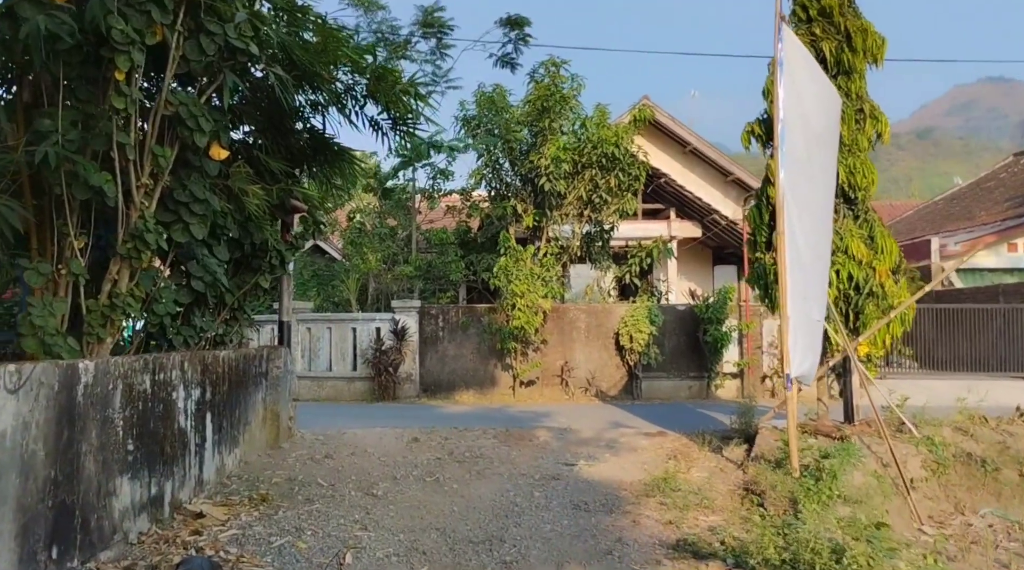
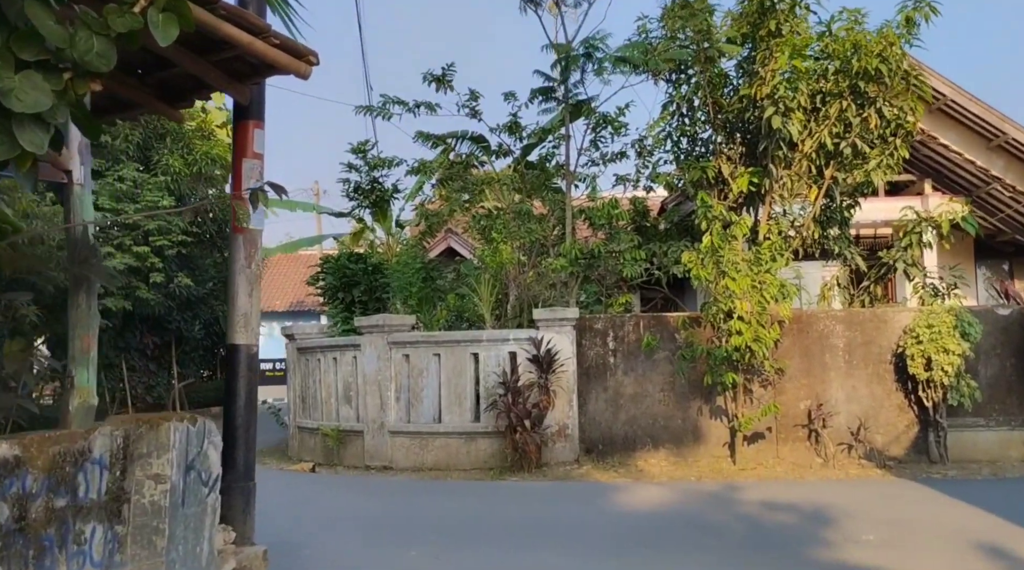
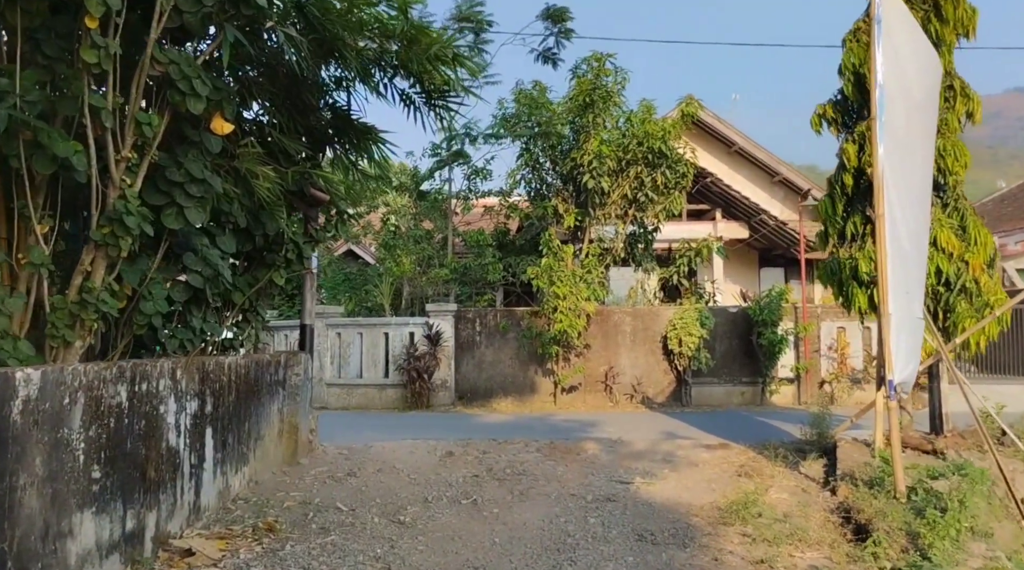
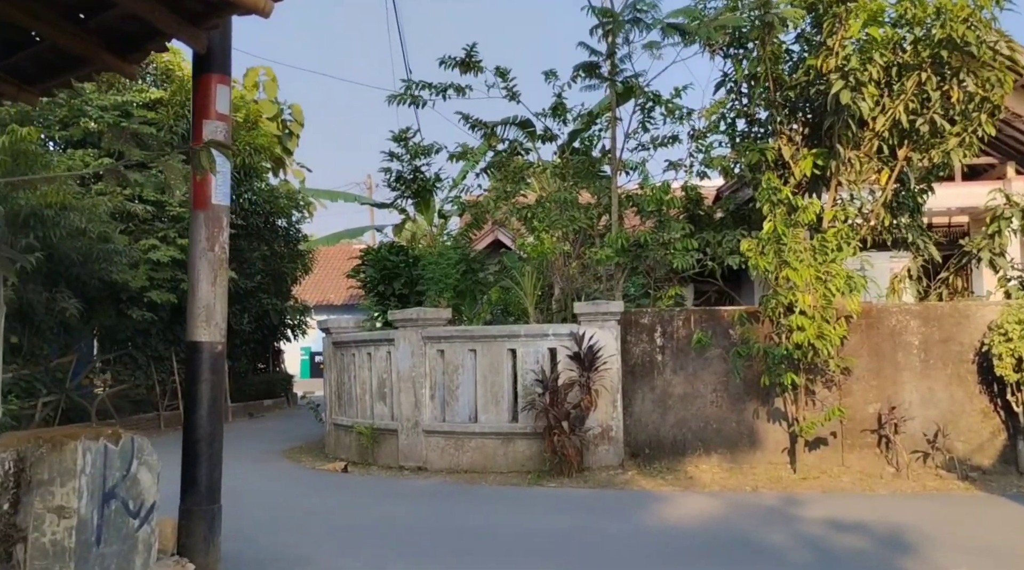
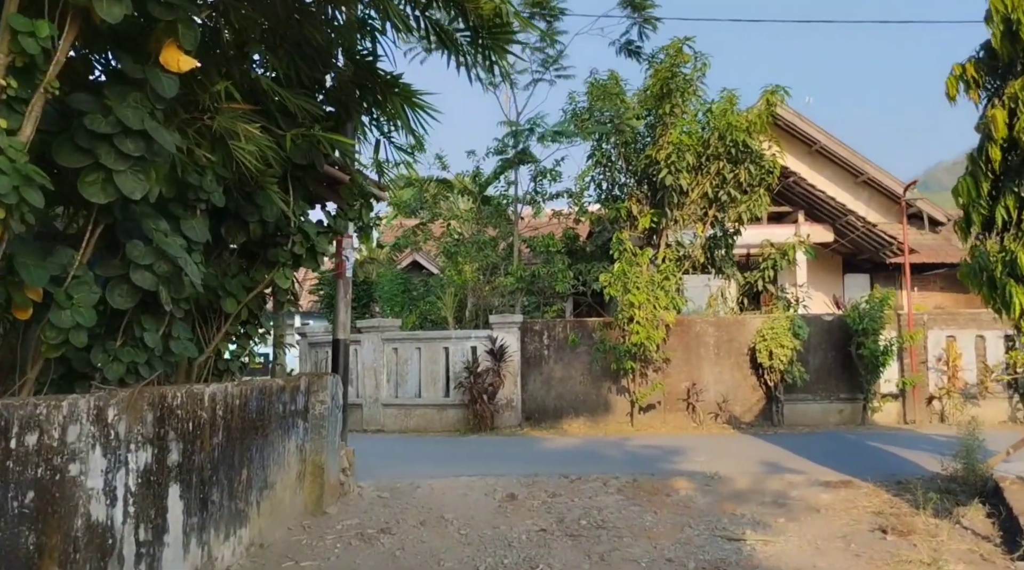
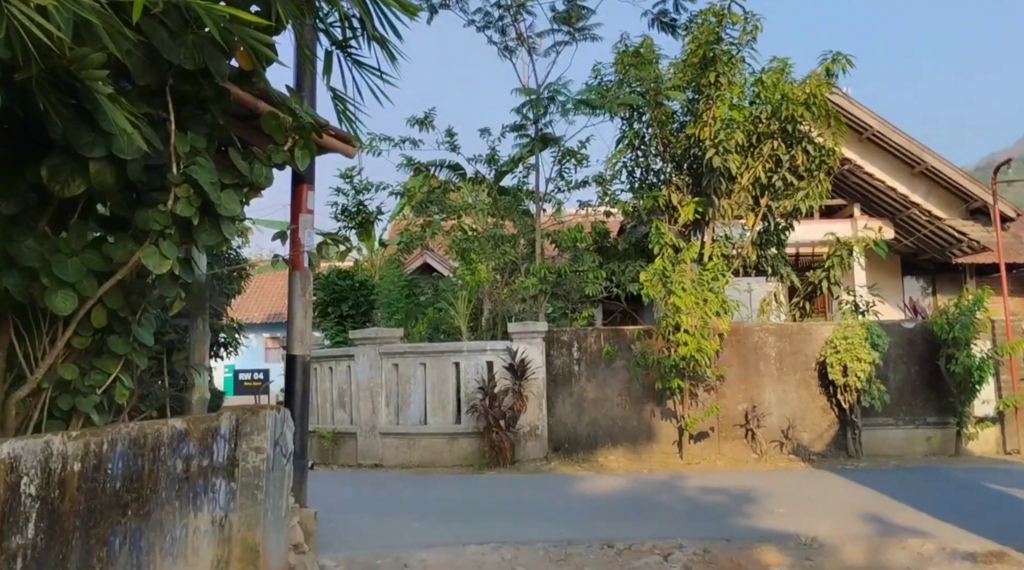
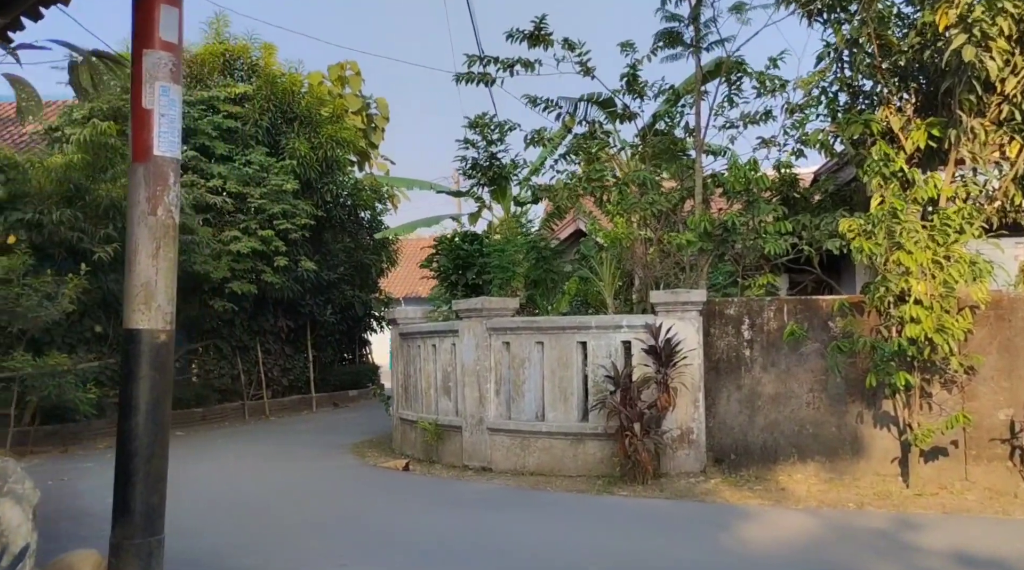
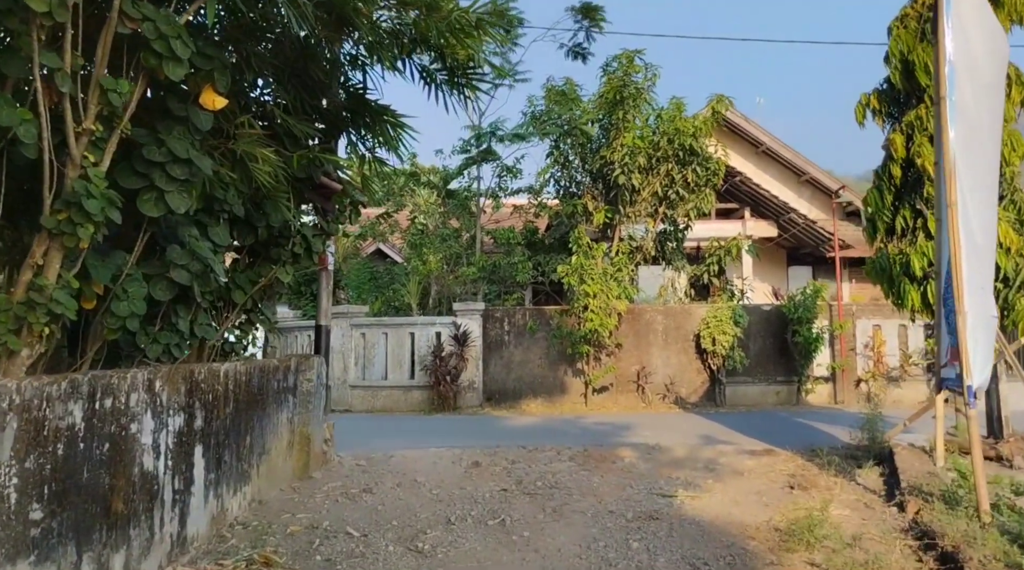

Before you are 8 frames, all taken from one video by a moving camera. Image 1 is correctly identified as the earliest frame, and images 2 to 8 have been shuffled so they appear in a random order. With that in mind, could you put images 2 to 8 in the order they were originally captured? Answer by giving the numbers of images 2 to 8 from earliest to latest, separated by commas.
3, 8, 5, 6, 2, 4, 7
